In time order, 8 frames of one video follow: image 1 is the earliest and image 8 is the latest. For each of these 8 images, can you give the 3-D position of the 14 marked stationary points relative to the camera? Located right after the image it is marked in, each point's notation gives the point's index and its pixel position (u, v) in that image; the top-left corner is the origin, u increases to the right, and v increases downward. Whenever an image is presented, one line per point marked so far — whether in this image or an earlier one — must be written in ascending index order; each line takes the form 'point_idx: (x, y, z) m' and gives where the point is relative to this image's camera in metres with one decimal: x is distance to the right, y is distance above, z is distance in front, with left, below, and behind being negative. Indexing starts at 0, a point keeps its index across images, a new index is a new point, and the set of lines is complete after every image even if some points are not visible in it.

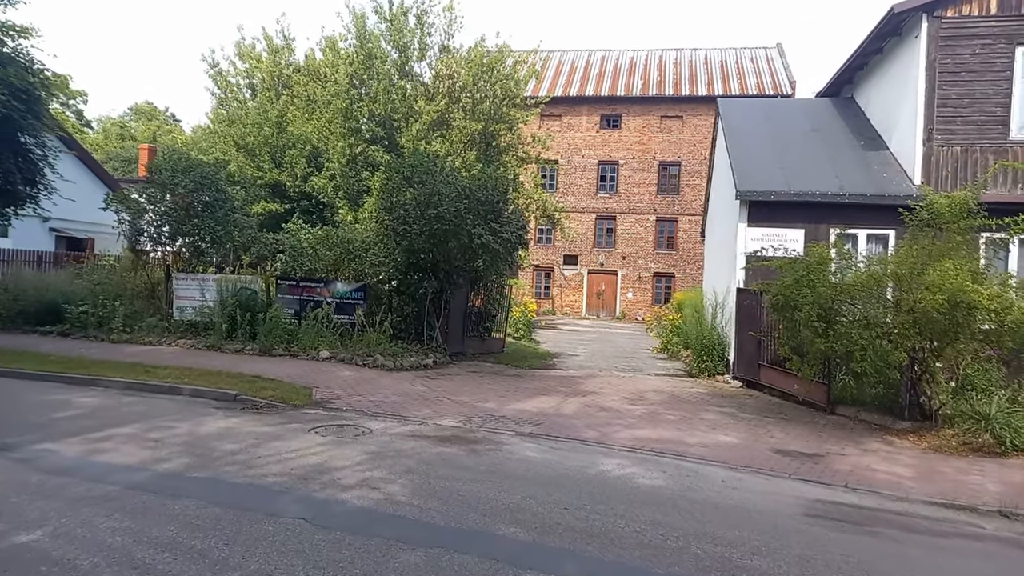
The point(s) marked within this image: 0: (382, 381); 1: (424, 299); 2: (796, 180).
0: (-2.3, -1.7, +13.0) m
1: (-1.9, -0.2, +16.0) m
2: (+5.8, +2.2, +14.9) m
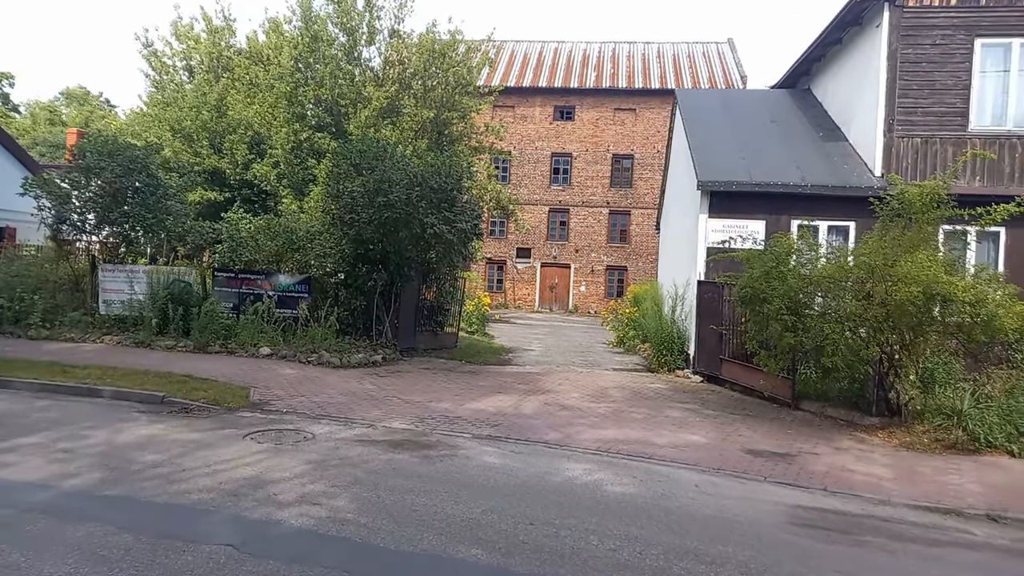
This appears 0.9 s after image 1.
0: (-3.1, -1.5, +12.1) m
1: (-2.9, -0.1, +15.2) m
2: (+4.9, +2.3, +14.5) m
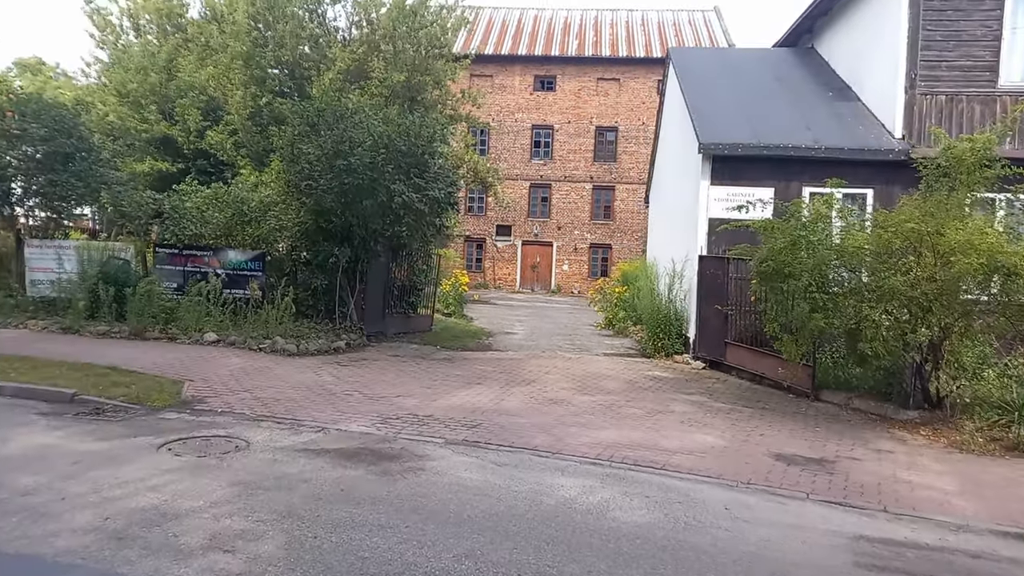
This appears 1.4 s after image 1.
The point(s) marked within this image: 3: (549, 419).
0: (-3.4, -1.2, +10.5) m
1: (-3.3, +0.3, +13.5) m
2: (+4.5, +2.8, +13.0) m
3: (+0.4, -1.5, +8.3) m
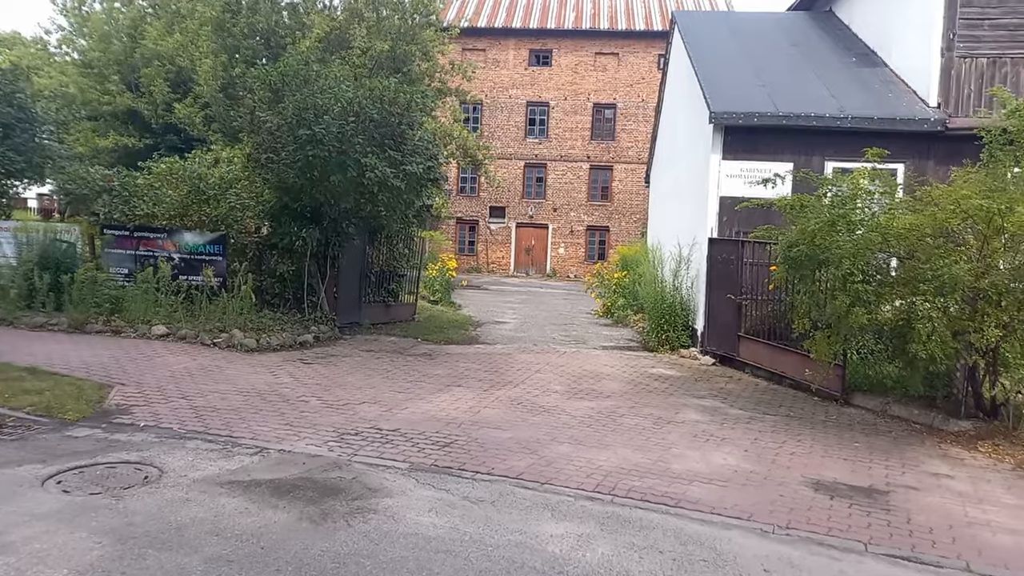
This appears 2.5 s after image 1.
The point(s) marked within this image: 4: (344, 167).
0: (-3.6, -1.0, +9.1) m
1: (-3.5, +0.6, +12.1) m
2: (+4.3, +3.0, +11.6) m
3: (+0.2, -1.4, +7.0) m
4: (-2.5, +1.8, +11.0) m
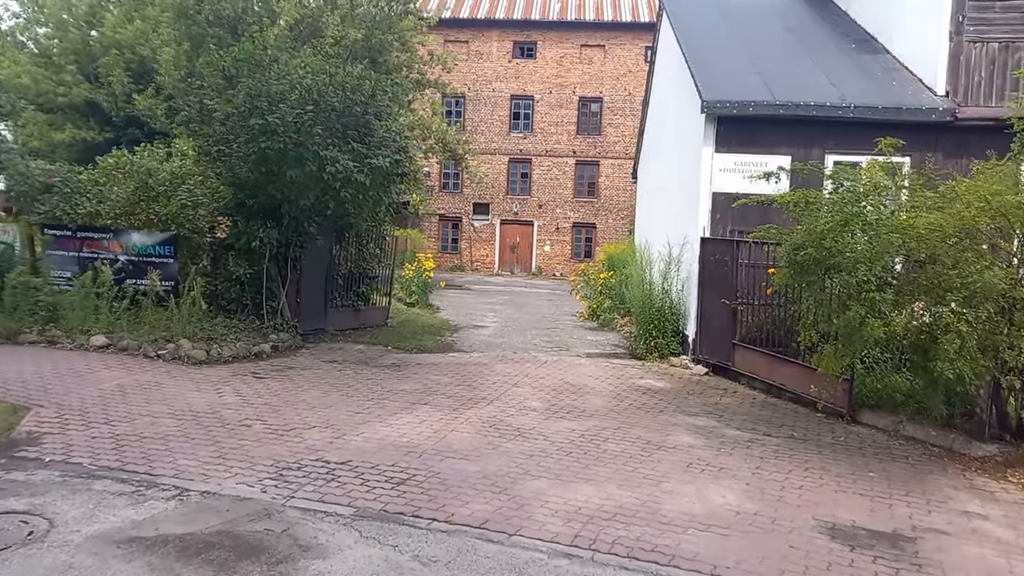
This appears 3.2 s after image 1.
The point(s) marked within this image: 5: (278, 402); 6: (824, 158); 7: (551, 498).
0: (-3.9, -1.1, +8.2) m
1: (-3.8, +0.5, +11.2) m
2: (+3.9, +2.9, +10.8) m
3: (0.0, -1.5, +6.1) m
4: (-2.9, +1.7, +10.0) m
5: (-2.5, -1.2, +7.9) m
6: (+4.5, +1.9, +10.6) m
7: (+0.3, -1.5, +5.4) m
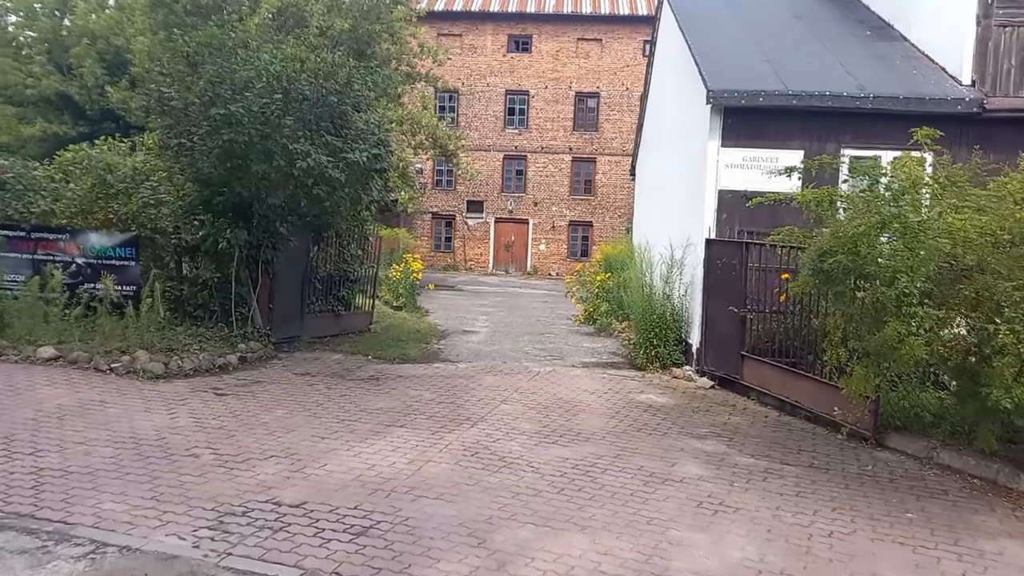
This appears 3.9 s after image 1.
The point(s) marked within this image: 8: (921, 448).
0: (-4.0, -1.2, +7.3) m
1: (-4.0, +0.4, +10.3) m
2: (+3.8, +2.9, +9.9) m
3: (-0.1, -1.6, +5.2) m
4: (-3.0, +1.7, +9.2) m
5: (-2.7, -1.3, +7.0) m
6: (+4.4, +1.8, +9.7) m
7: (+0.2, -1.6, +4.5) m
8: (+3.8, -1.5, +6.8) m
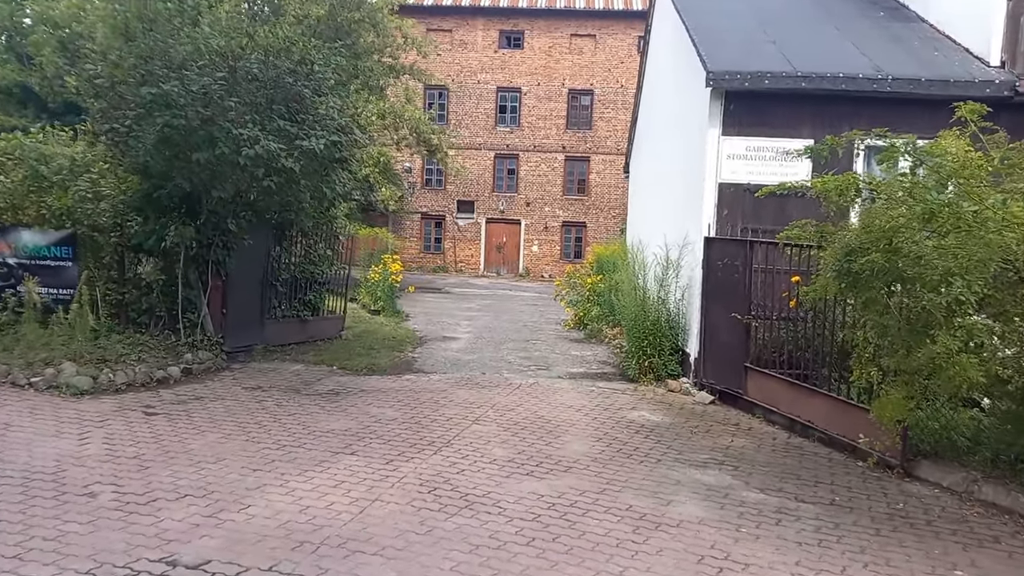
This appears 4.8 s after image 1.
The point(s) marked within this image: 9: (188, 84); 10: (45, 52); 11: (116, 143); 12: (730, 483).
0: (-4.3, -1.2, +6.3) m
1: (-4.2, +0.4, +9.2) m
2: (+3.5, +2.8, +8.9) m
3: (-0.4, -1.6, +4.2) m
4: (-3.3, +1.6, +8.1) m
5: (-2.9, -1.4, +6.0) m
6: (+4.1, +1.8, +8.7) m
7: (-0.1, -1.7, +3.5) m
8: (+3.5, -1.5, +5.8) m
9: (-3.5, +2.2, +7.9) m
10: (-10.4, +5.3, +16.3) m
11: (-4.5, +1.7, +8.4) m
12: (+1.8, -1.6, +5.9) m
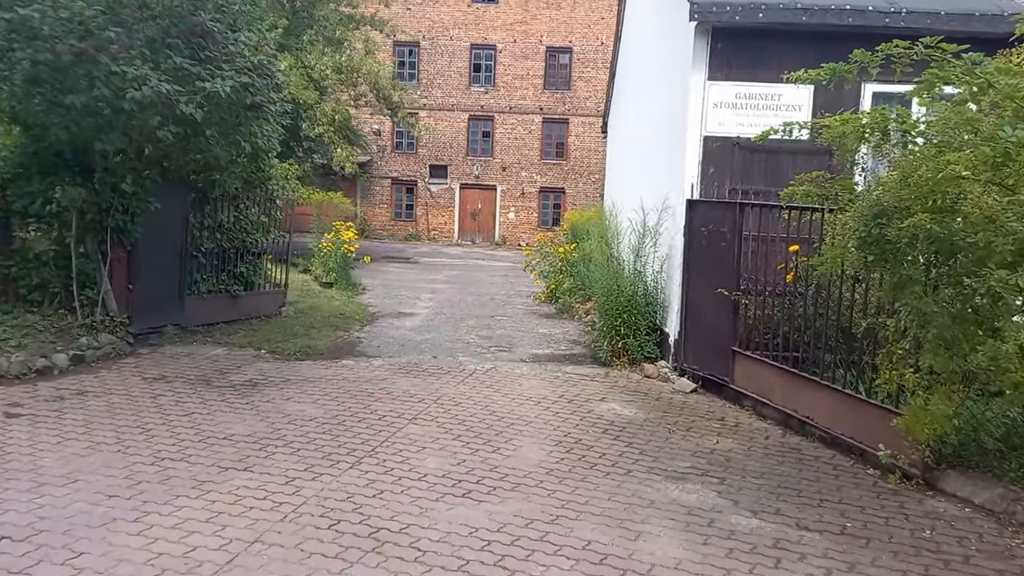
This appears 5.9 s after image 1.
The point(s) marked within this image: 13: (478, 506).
0: (-4.7, -1.1, +5.0) m
1: (-4.8, +0.7, +7.9) m
2: (+3.0, +3.1, +7.6) m
3: (-0.8, -1.5, +3.0) m
4: (-3.8, +1.9, +6.7) m
5: (-3.4, -1.2, +4.7) m
6: (+3.6, +2.1, +7.5) m
7: (-0.5, -1.6, +2.3) m
8: (+3.1, -1.3, +4.6) m
9: (-4.0, +2.4, +6.4) m
10: (-11.1, +5.9, +14.6) m
11: (-5.0, +2.0, +7.0) m
12: (+1.3, -1.4, +4.8) m
13: (-0.2, -1.3, +4.6) m
